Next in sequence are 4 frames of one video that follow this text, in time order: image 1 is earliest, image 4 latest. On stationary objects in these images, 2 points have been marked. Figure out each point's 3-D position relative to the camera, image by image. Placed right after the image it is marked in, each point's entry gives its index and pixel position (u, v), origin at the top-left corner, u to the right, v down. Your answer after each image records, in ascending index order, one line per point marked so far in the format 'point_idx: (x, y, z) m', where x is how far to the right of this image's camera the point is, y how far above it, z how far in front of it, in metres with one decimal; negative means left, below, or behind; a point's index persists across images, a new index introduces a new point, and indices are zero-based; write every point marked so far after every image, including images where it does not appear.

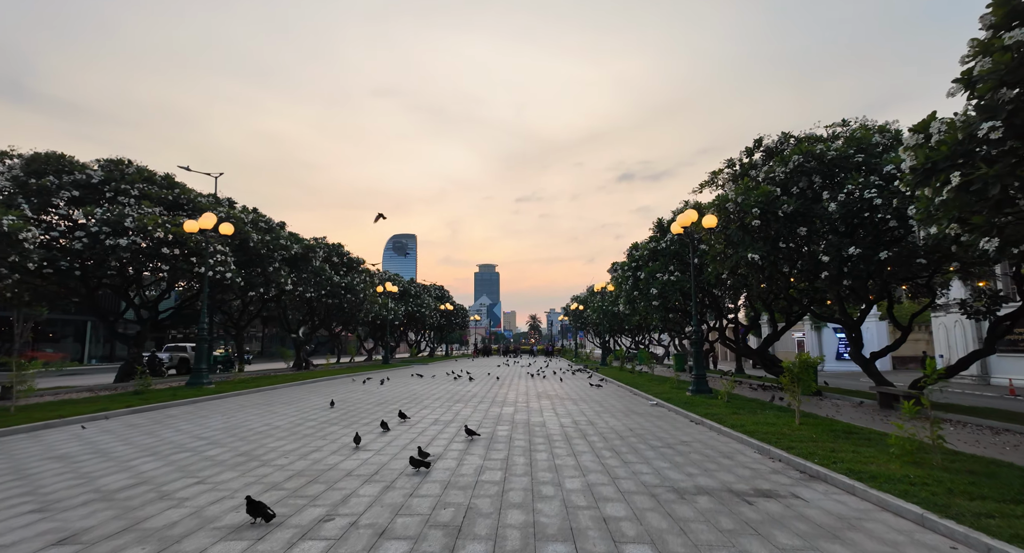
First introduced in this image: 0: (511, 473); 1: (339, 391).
0: (0.0, -2.7, +6.6) m
1: (-6.0, -4.0, +16.8) m
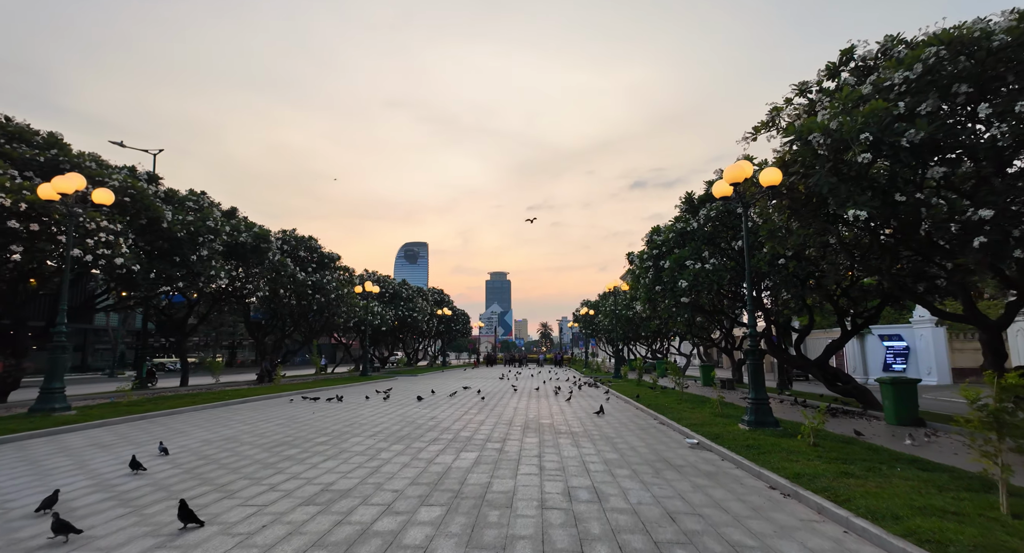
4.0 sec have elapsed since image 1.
0: (-0.8, -2.1, +1.9) m
1: (-6.6, -3.6, +12.2) m
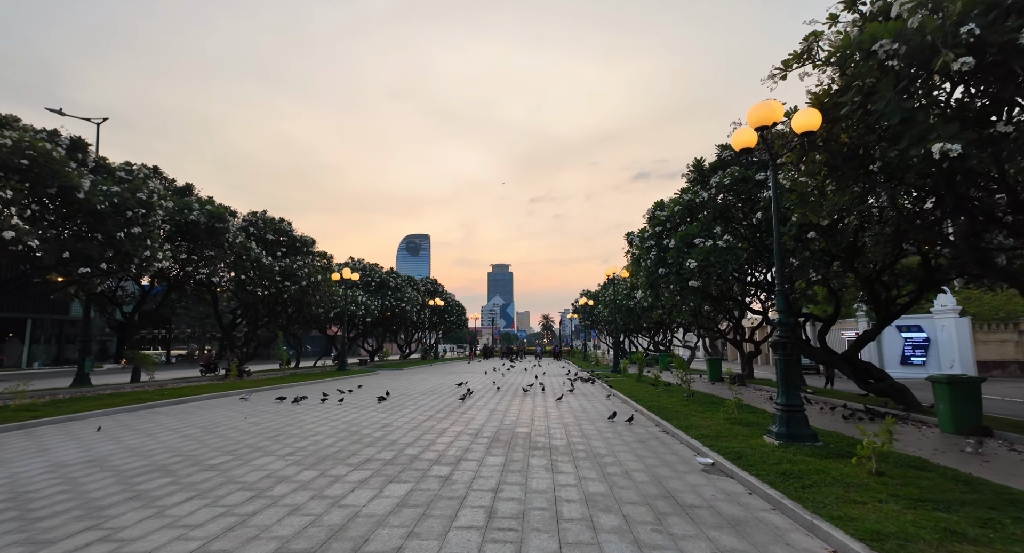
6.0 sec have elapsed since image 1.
0: (-1.6, -1.7, -0.5) m
1: (-7.2, -3.1, +9.8) m
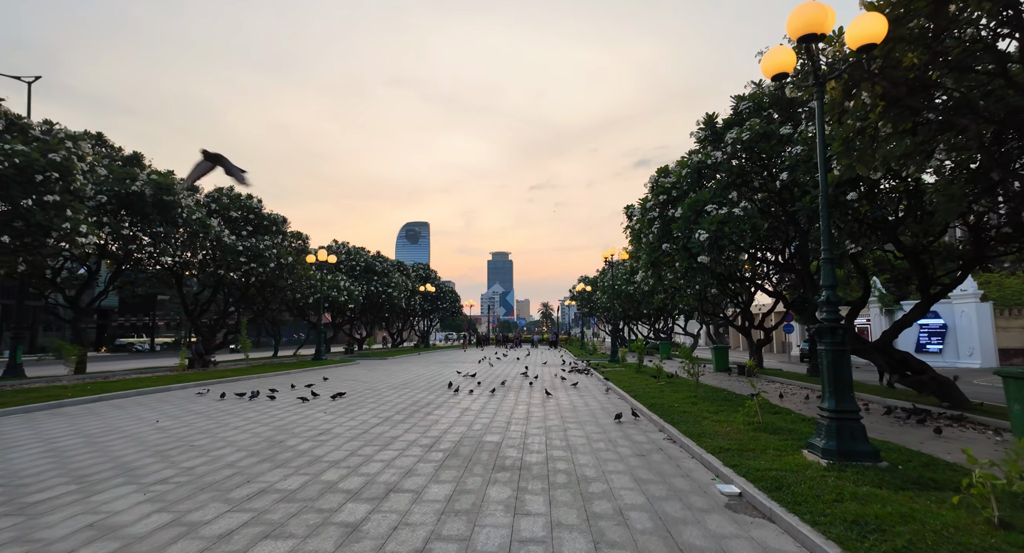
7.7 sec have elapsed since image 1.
0: (-2.1, -1.5, -2.7) m
1: (-7.8, -2.6, +7.7) m
